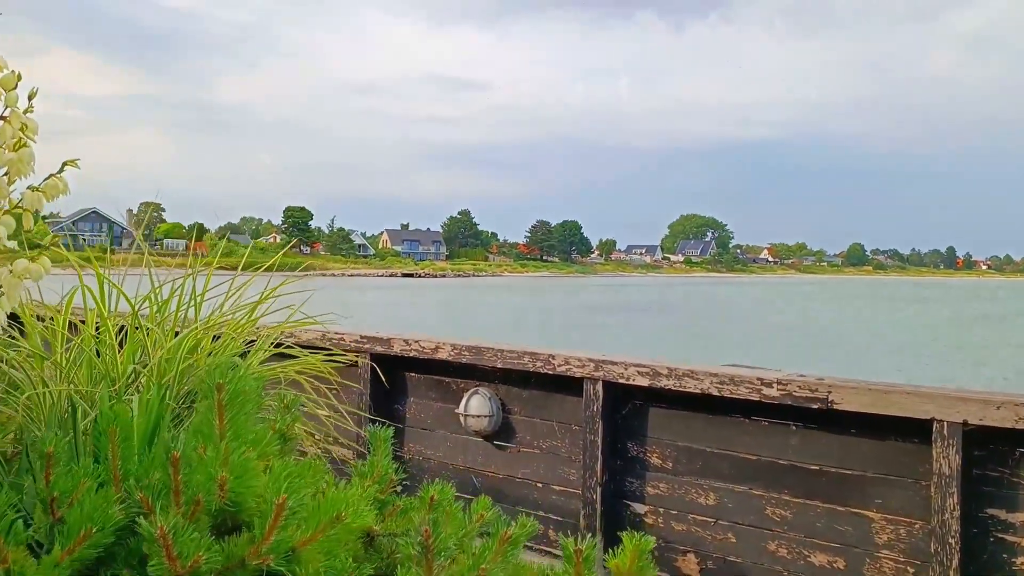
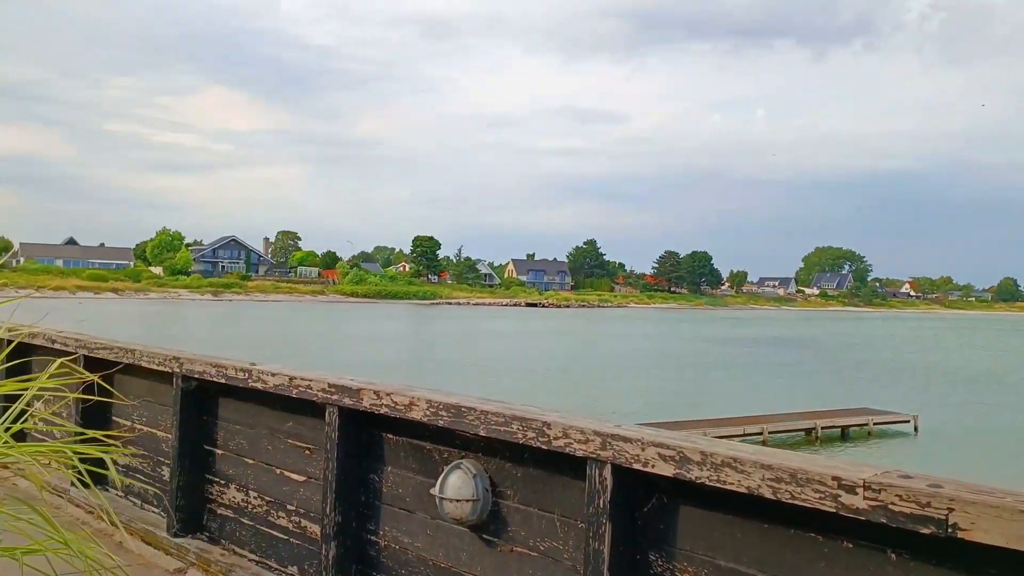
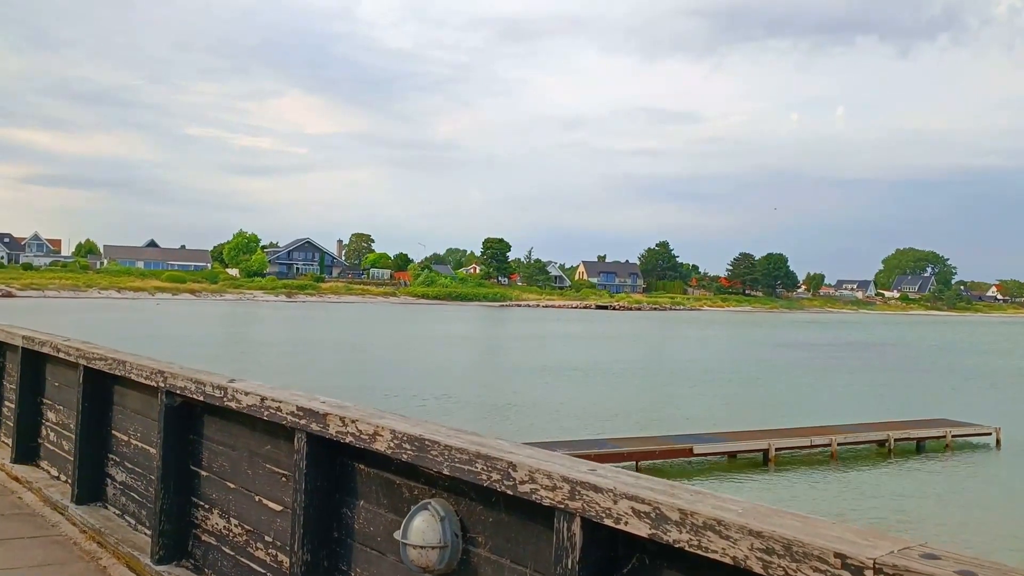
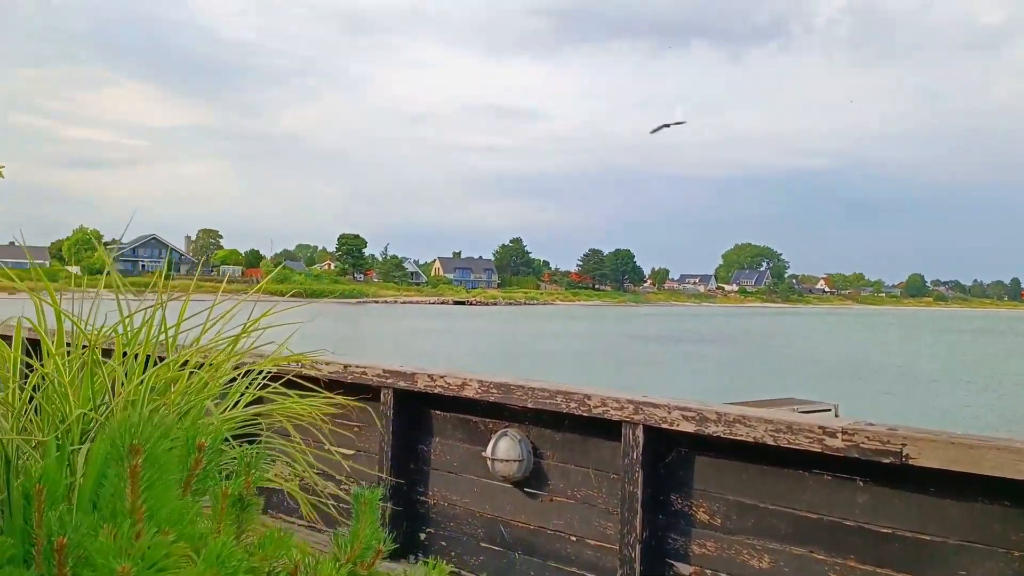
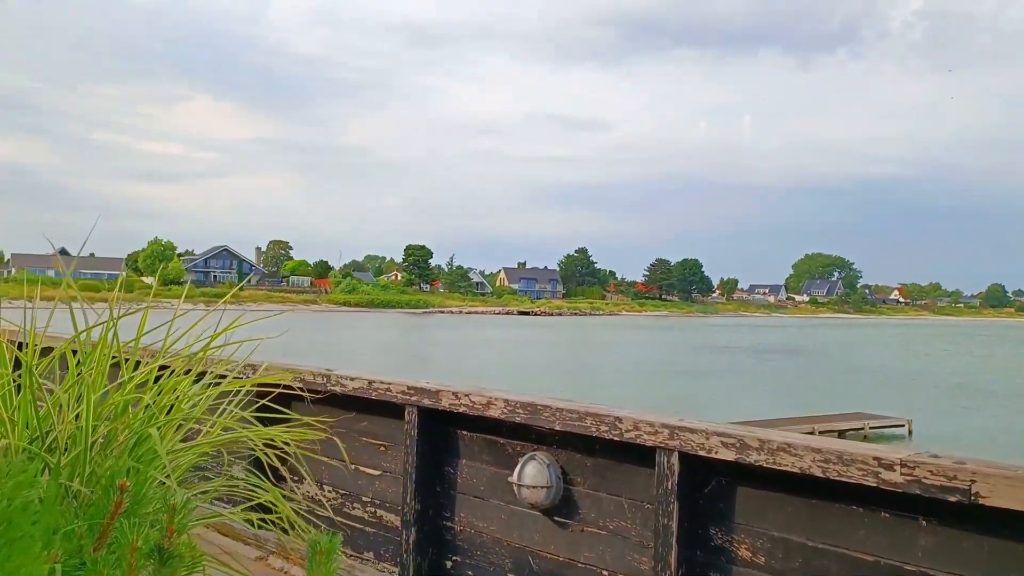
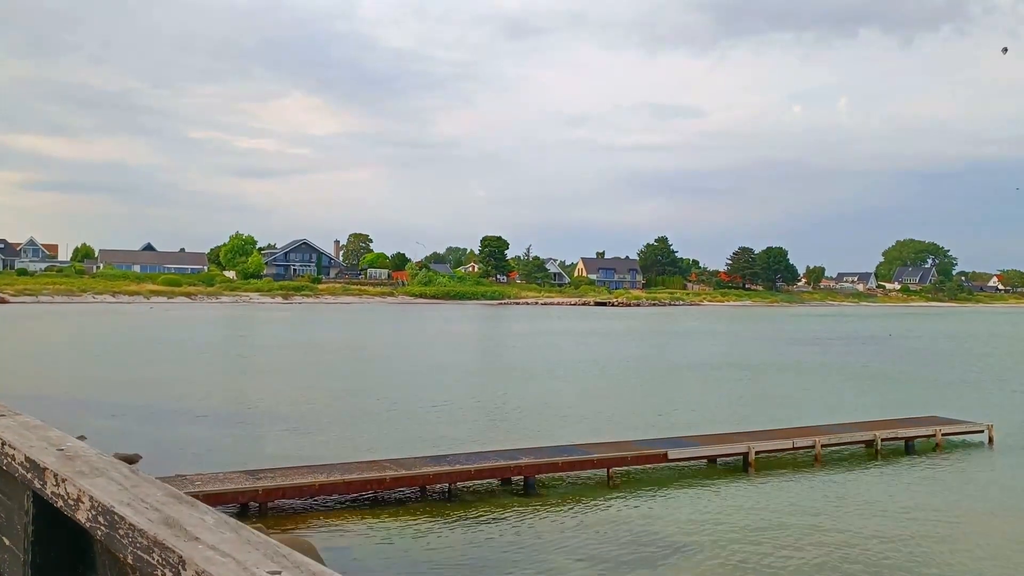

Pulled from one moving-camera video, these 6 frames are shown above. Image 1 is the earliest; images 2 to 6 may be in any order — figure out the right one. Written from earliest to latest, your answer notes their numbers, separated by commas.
4, 5, 2, 3, 6
